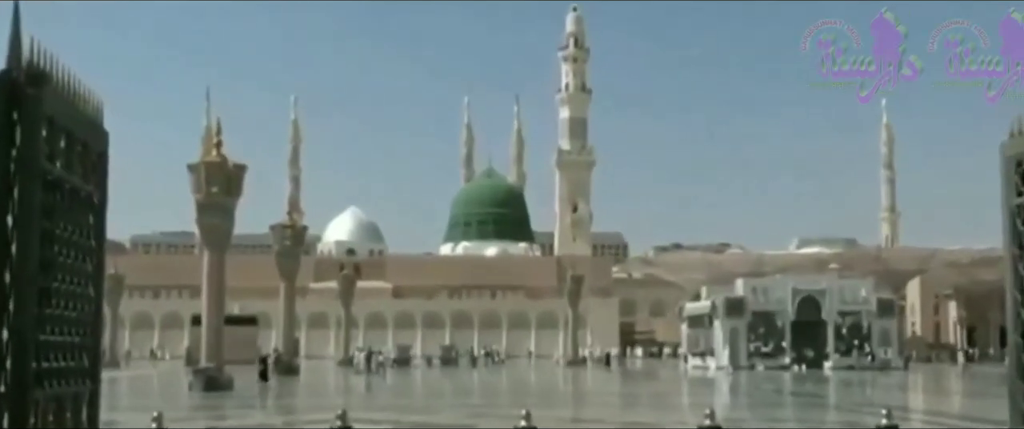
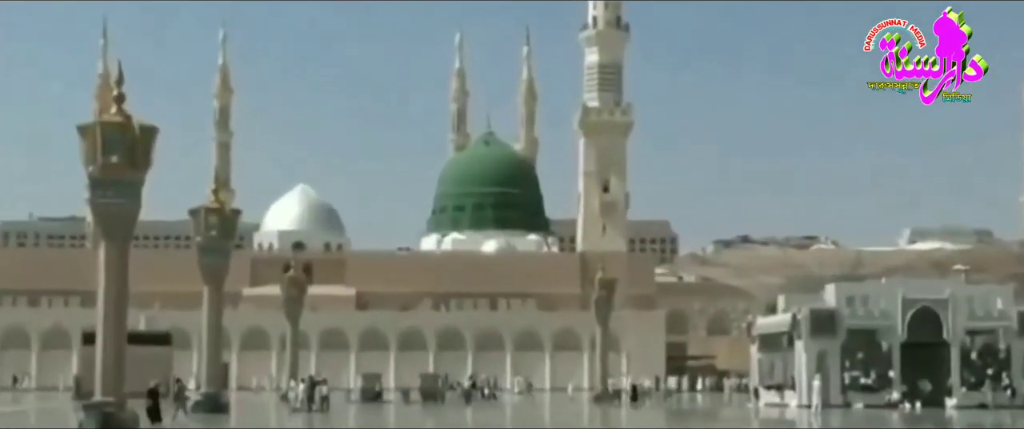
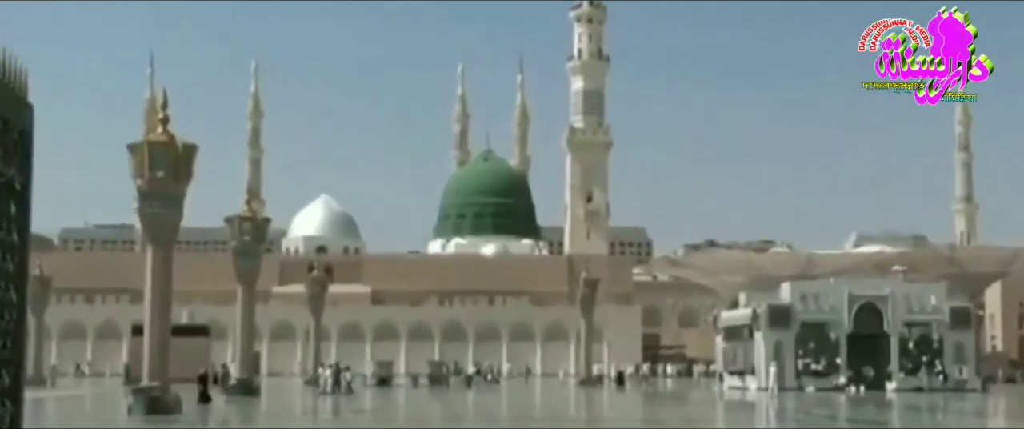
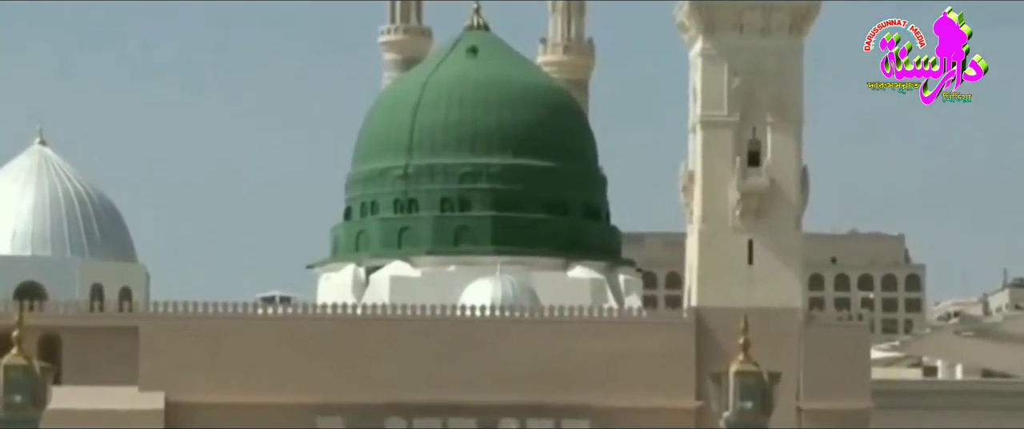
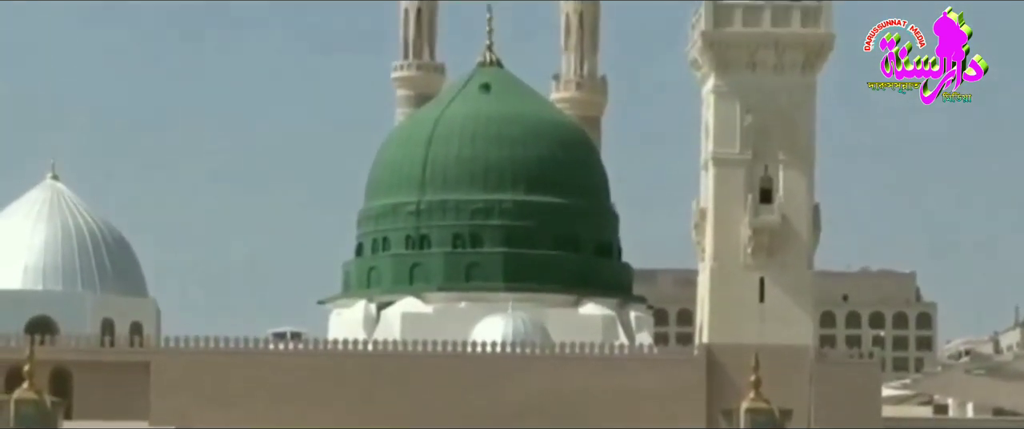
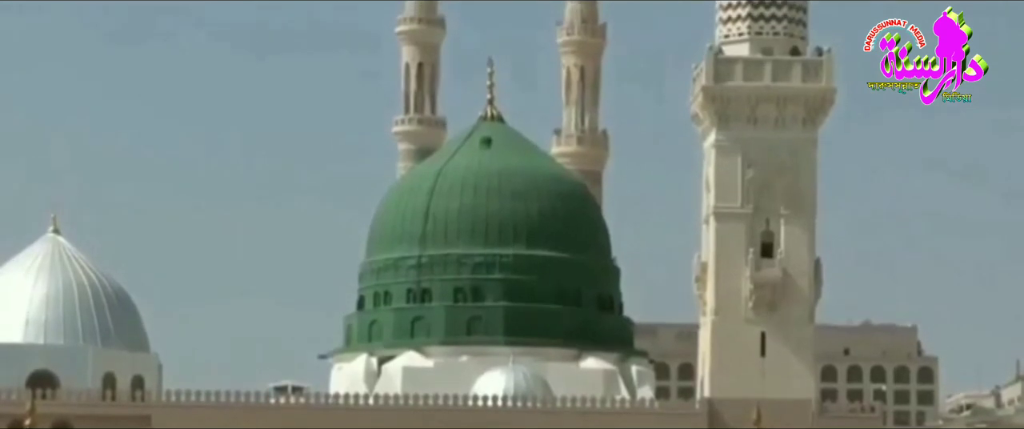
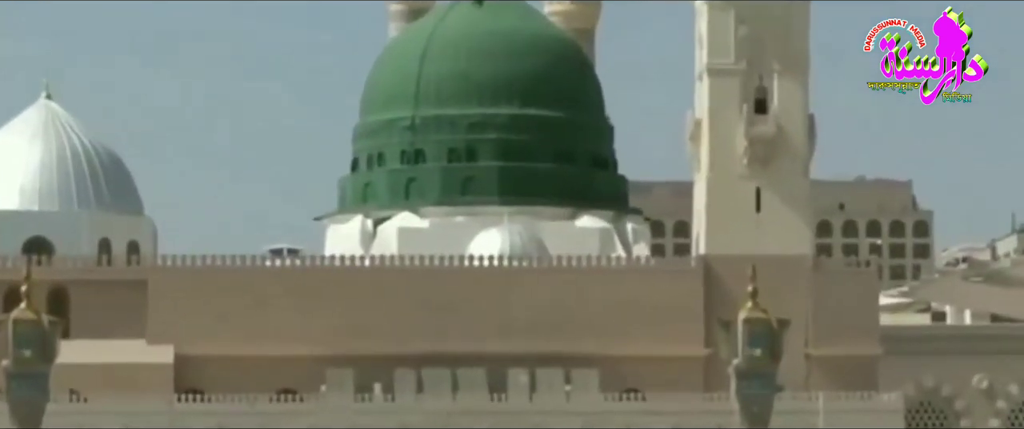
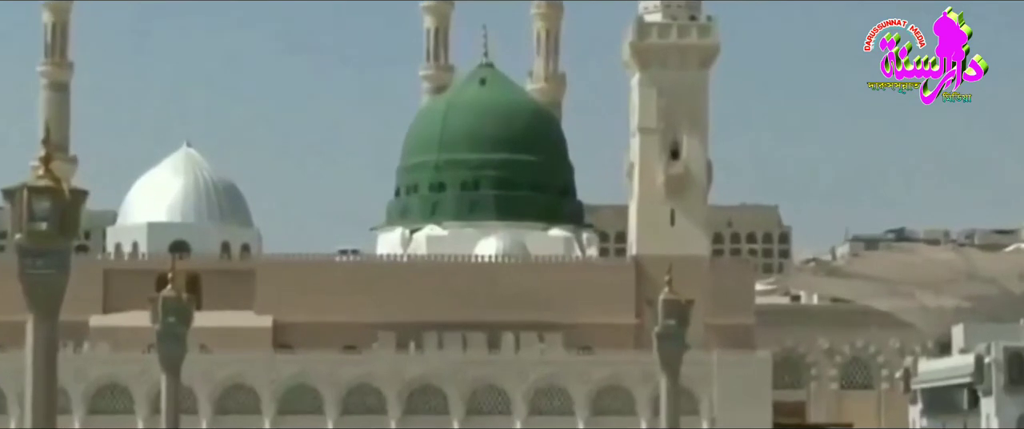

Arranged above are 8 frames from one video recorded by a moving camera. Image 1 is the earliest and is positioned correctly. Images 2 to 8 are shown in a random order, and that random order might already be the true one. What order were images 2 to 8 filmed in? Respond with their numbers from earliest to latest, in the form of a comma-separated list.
3, 2, 8, 7, 4, 5, 6
